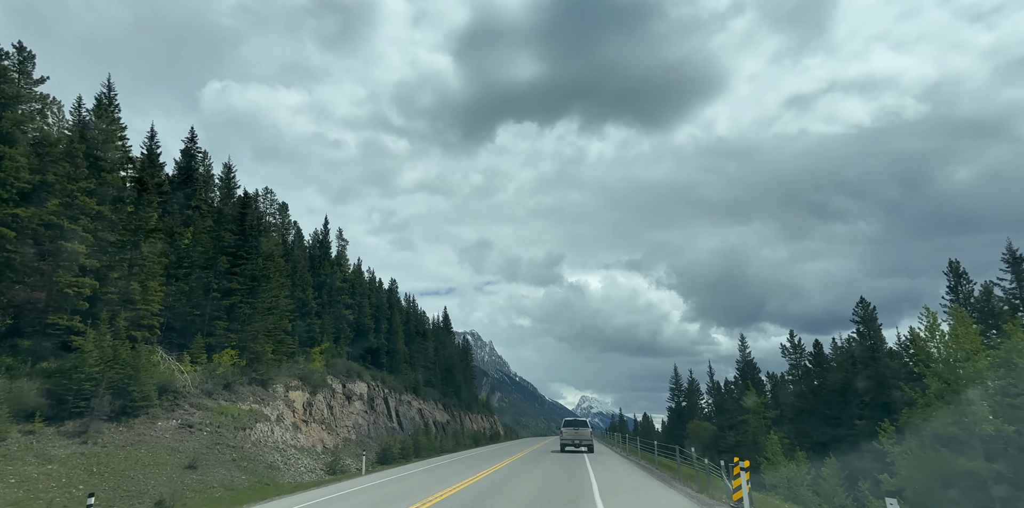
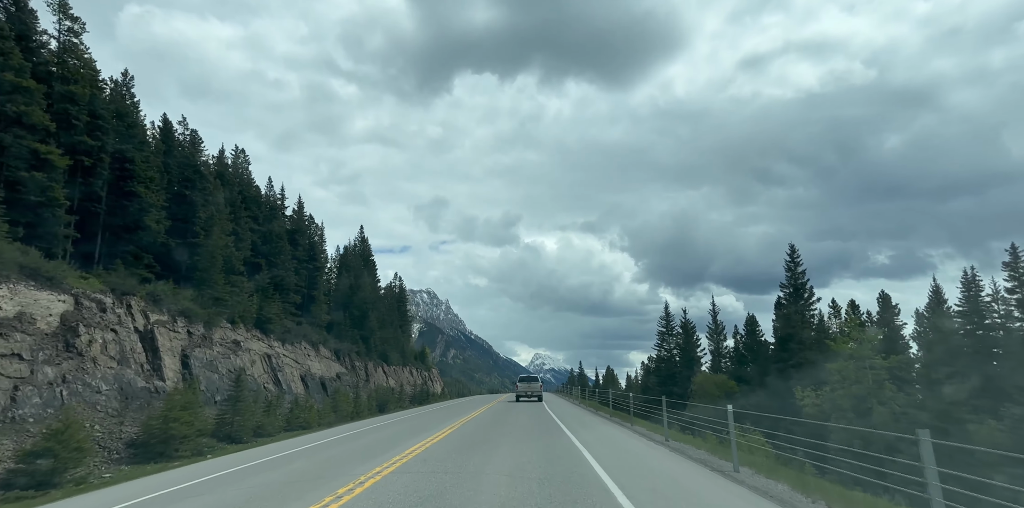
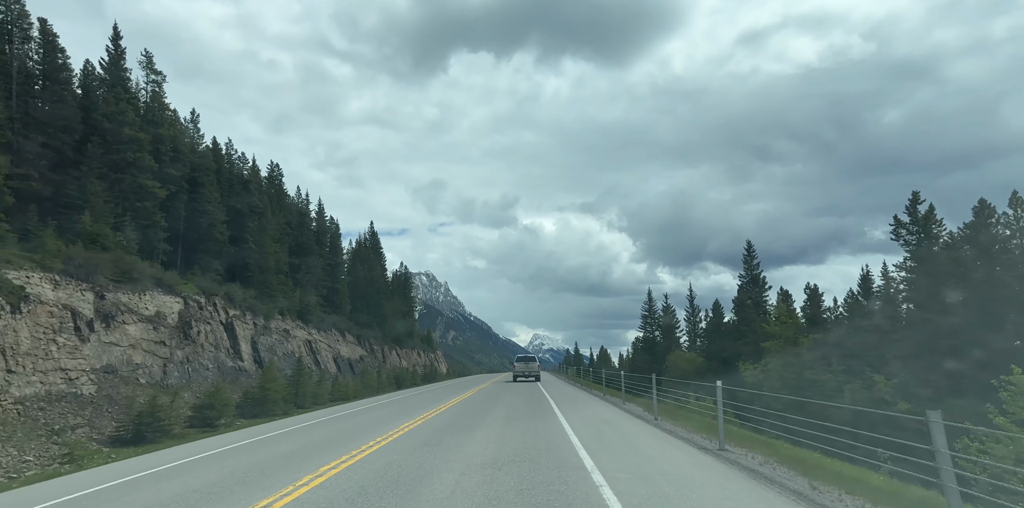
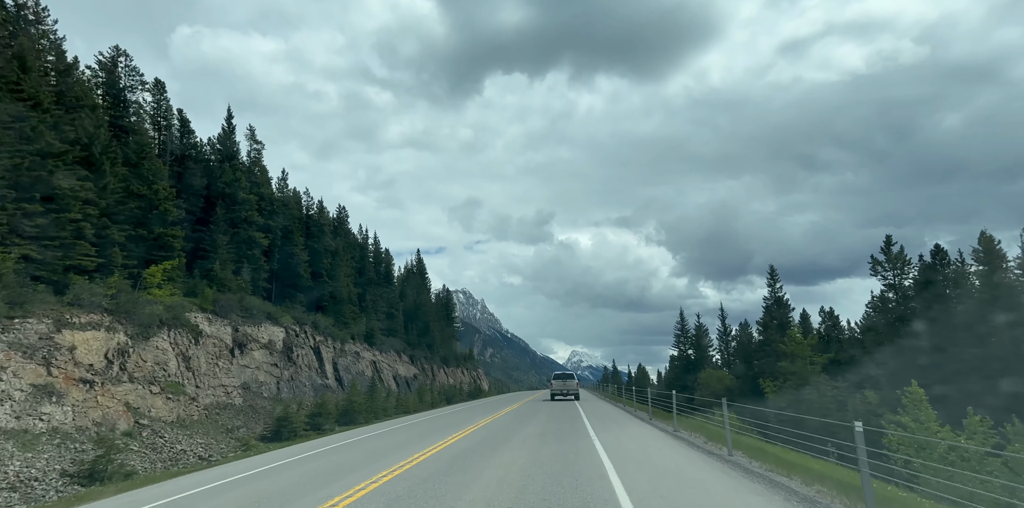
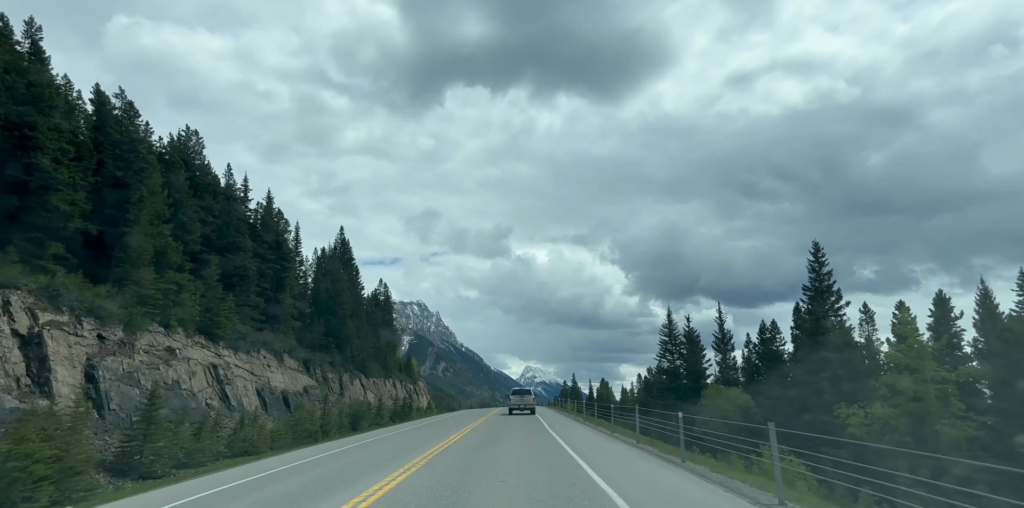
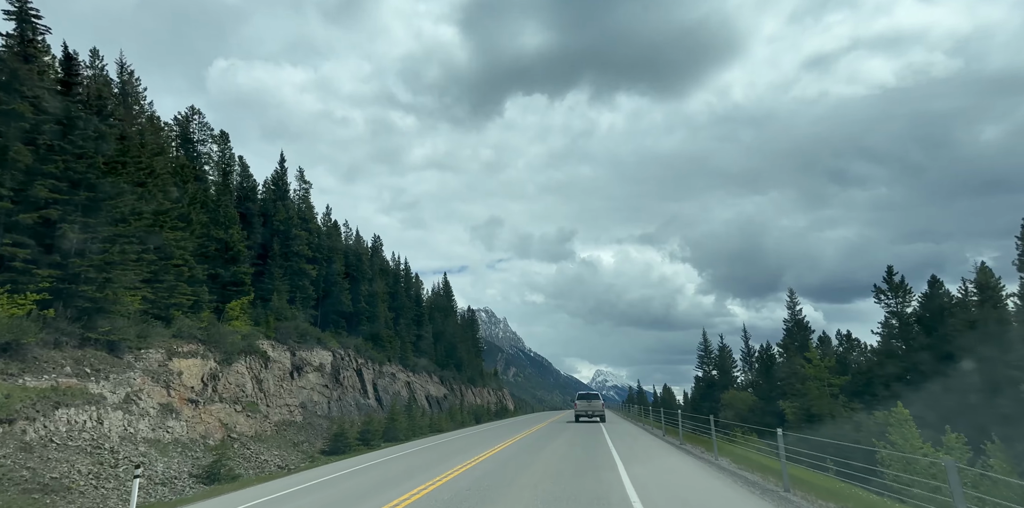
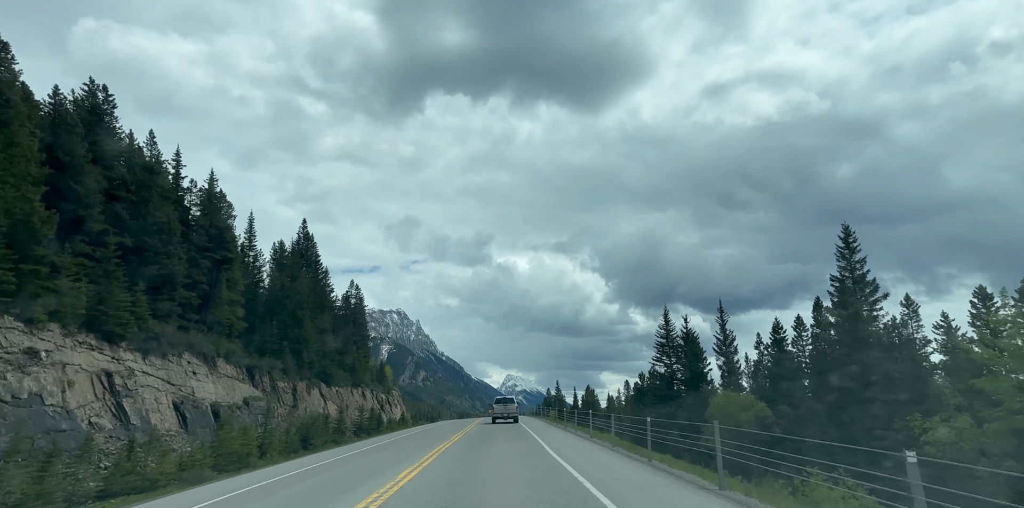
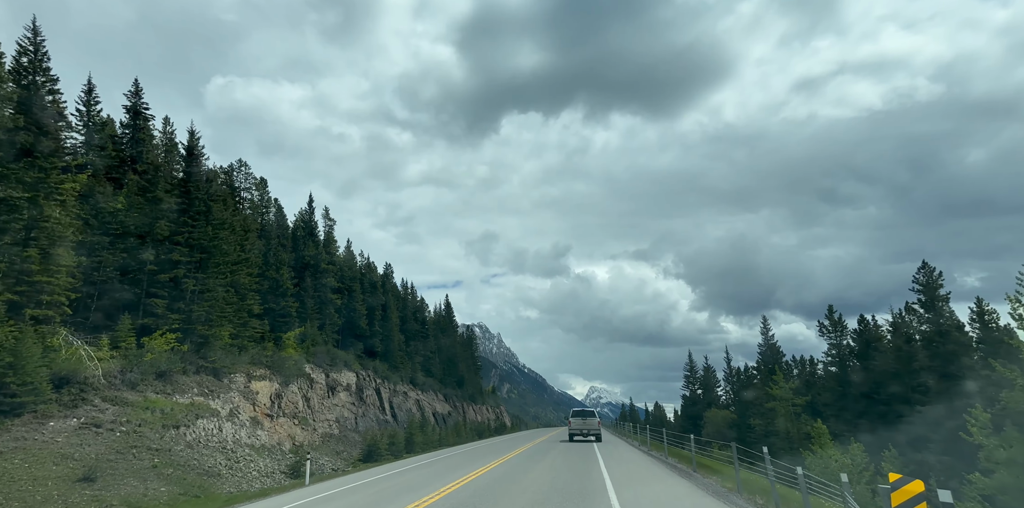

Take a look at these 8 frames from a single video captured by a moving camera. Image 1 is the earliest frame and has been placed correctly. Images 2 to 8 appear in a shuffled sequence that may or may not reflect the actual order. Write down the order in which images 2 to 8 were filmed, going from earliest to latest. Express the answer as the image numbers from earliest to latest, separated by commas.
8, 6, 4, 3, 2, 5, 7
